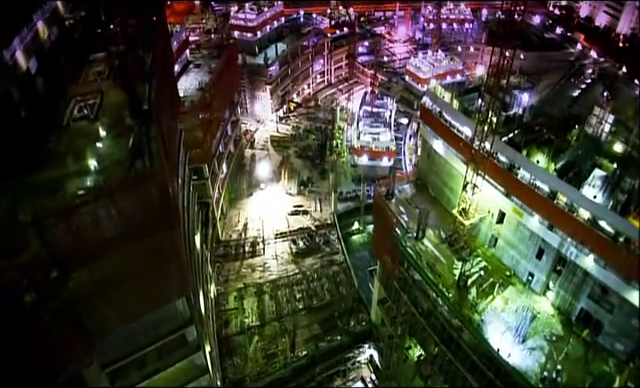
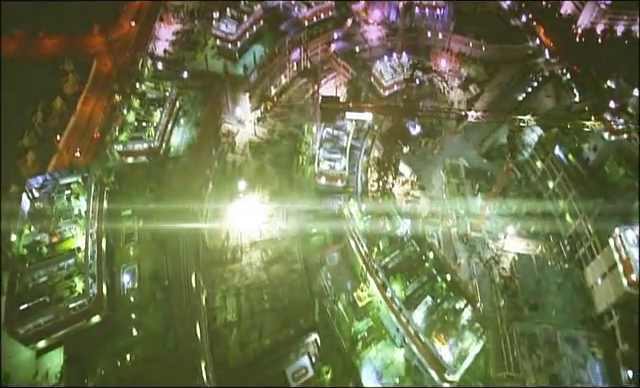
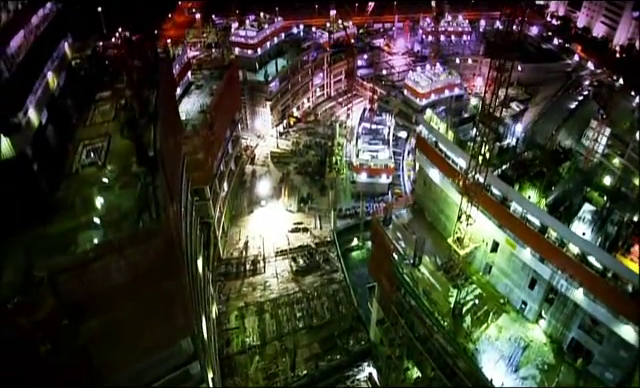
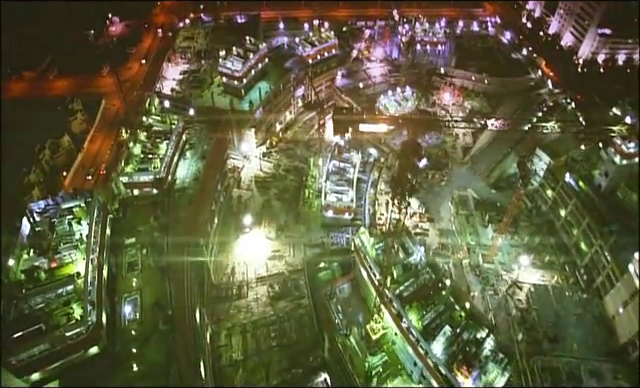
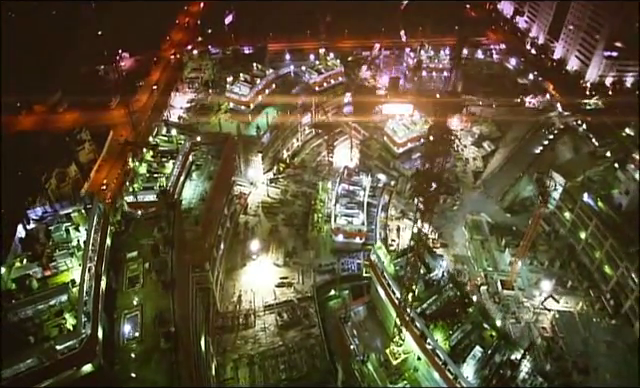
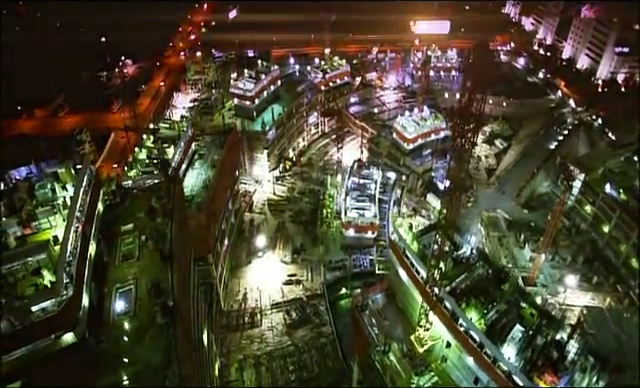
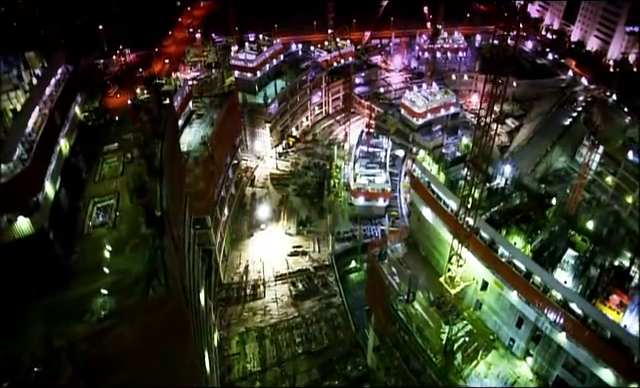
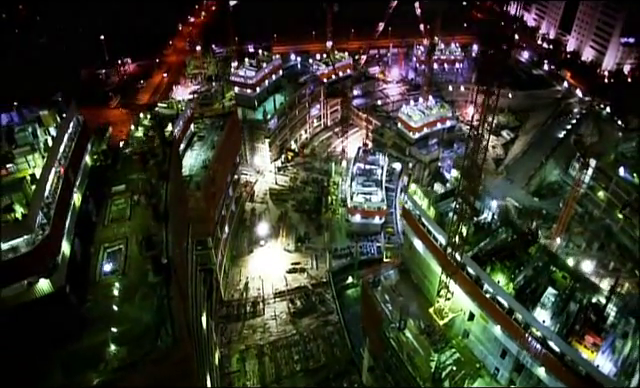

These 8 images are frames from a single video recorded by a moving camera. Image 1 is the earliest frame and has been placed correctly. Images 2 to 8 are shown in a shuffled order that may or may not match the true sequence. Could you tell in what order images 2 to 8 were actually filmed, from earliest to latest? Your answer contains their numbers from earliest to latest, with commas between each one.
3, 7, 8, 6, 5, 4, 2
